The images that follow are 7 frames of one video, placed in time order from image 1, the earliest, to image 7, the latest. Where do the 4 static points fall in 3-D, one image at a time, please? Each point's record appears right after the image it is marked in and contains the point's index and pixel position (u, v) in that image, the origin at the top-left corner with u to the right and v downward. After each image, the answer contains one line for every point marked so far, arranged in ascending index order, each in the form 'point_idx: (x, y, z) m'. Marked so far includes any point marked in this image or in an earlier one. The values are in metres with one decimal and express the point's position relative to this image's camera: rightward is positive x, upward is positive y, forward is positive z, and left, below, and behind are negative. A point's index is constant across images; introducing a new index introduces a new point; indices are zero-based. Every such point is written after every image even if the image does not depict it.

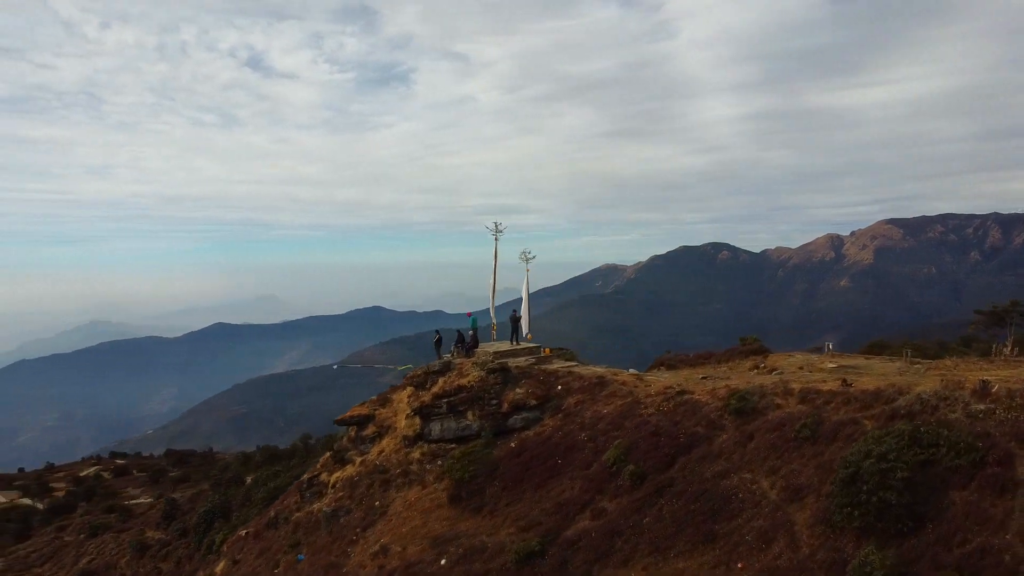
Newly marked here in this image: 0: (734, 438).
0: (+3.6, -2.5, +13.4) m
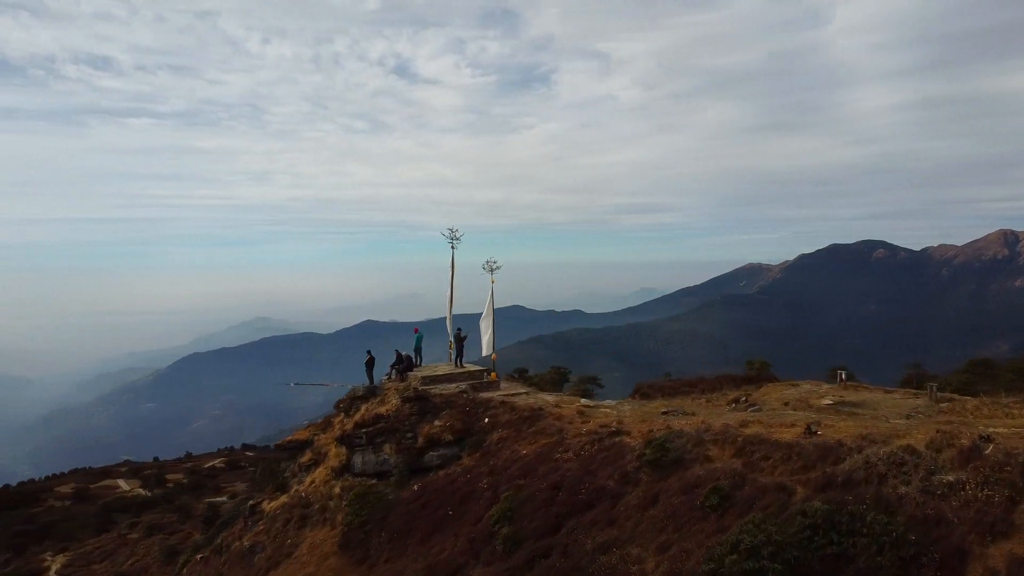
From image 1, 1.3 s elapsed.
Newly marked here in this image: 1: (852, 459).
0: (+1.7, -2.8, +10.7) m
1: (+4.2, -2.1, +9.9) m
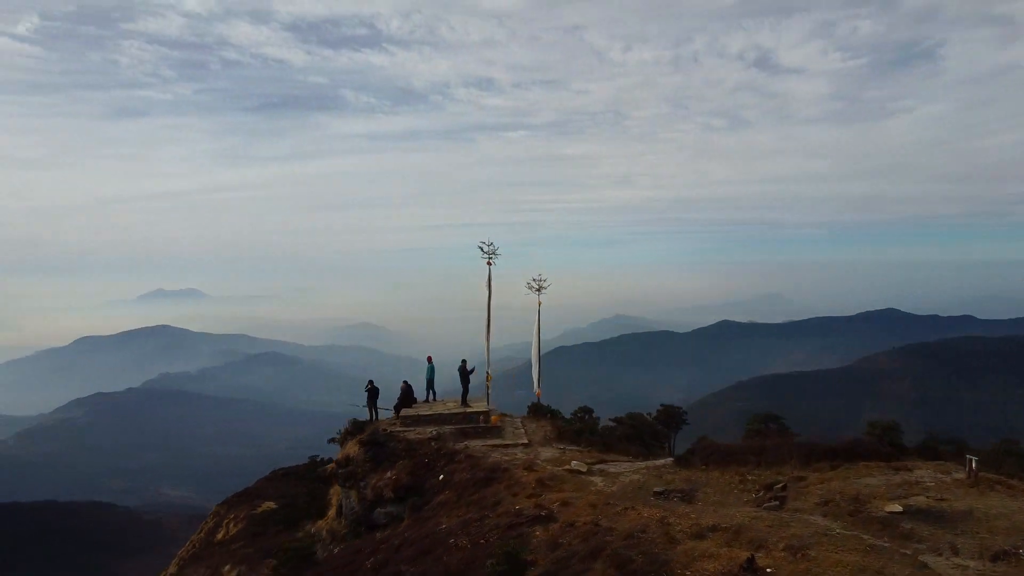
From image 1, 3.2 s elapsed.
0: (-0.6, -3.2, +7.6) m
1: (+1.4, -2.5, +5.8) m
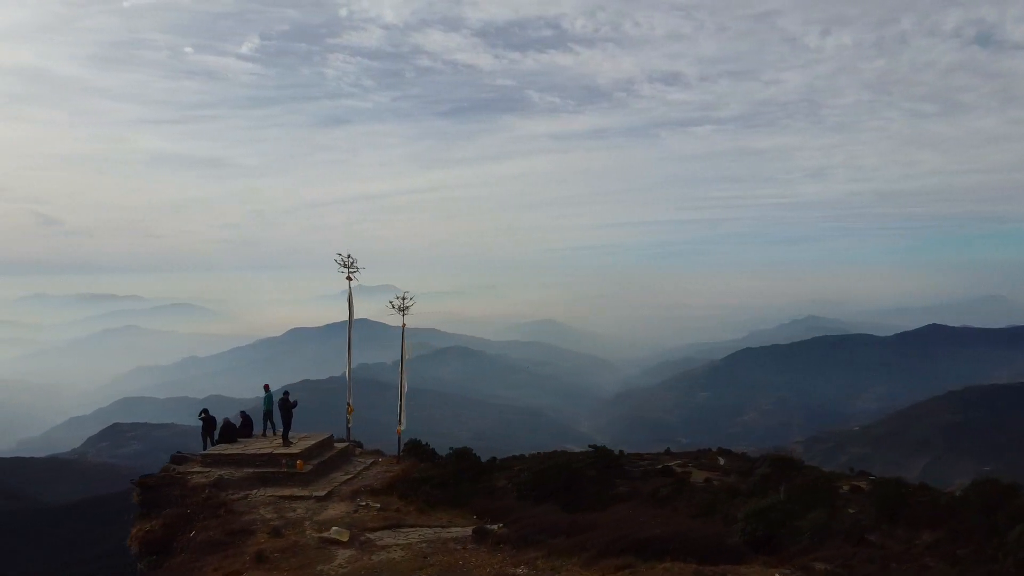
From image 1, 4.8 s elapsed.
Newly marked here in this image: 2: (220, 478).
0: (-4.4, -3.5, +5.9) m
1: (-2.9, -2.9, +3.7) m
2: (-3.9, -2.6, +10.9) m
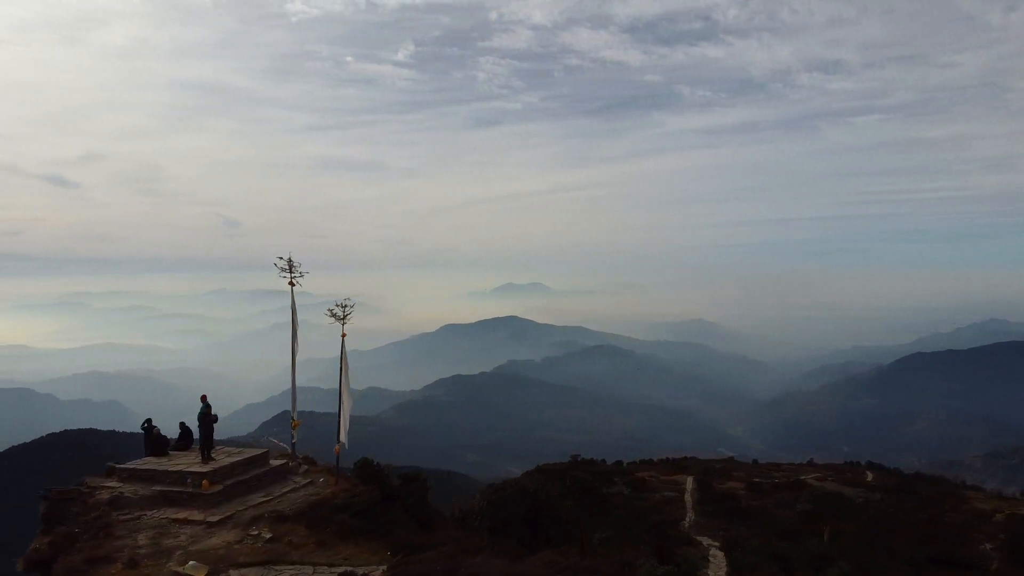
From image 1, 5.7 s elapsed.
0: (-6.3, -3.6, +5.5) m
1: (-5.3, -3.0, +3.0) m
2: (-4.9, -2.6, +10.3) m
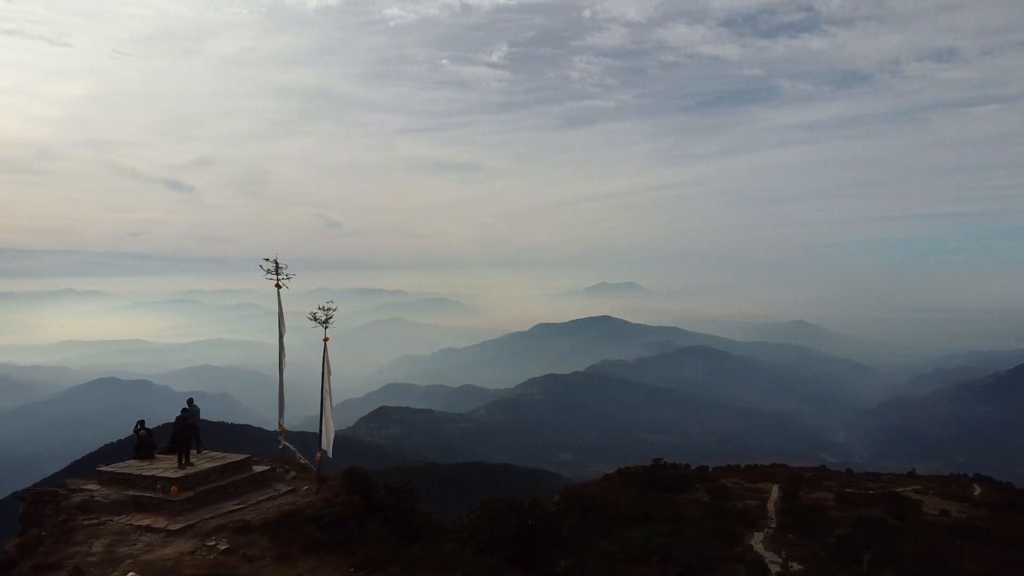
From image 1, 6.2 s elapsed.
0: (-7.2, -3.6, +5.6) m
1: (-6.4, -3.0, +3.0) m
2: (-5.3, -2.7, +10.2) m
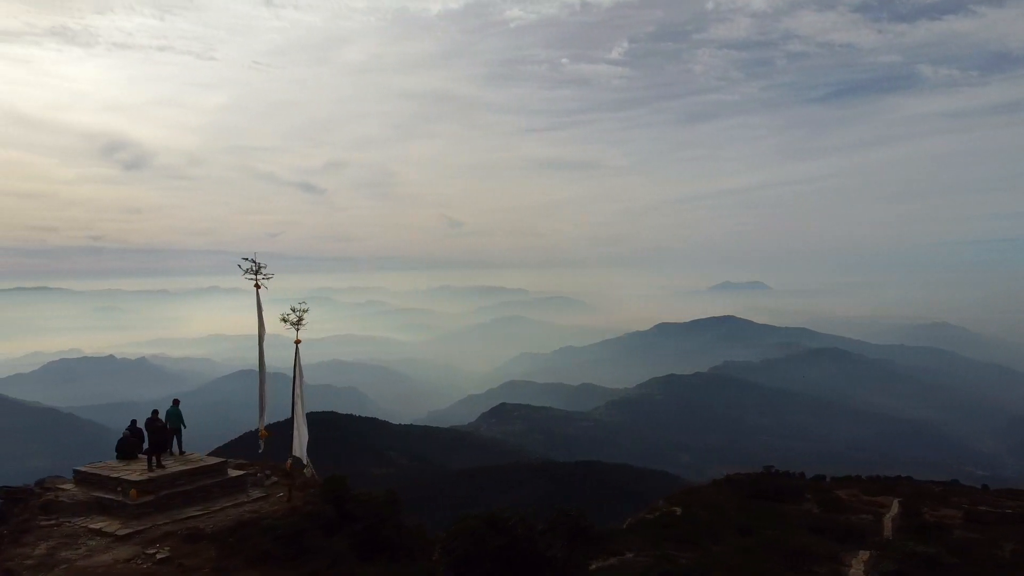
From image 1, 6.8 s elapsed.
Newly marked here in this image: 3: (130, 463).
0: (-8.2, -3.6, +5.9) m
1: (-7.9, -3.0, +3.3) m
2: (-5.7, -2.7, +10.2) m
3: (-5.1, -2.4, +11.1) m
